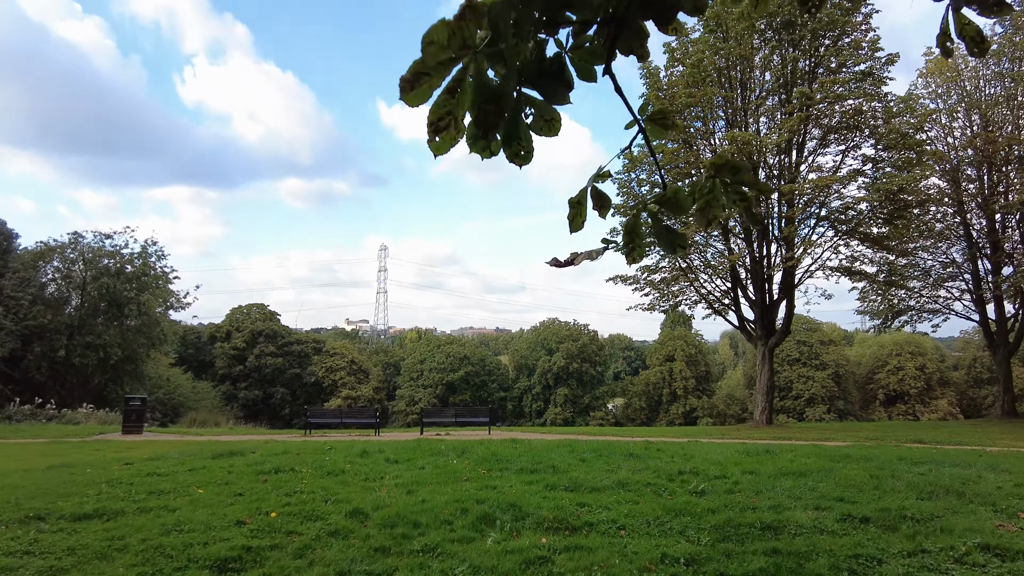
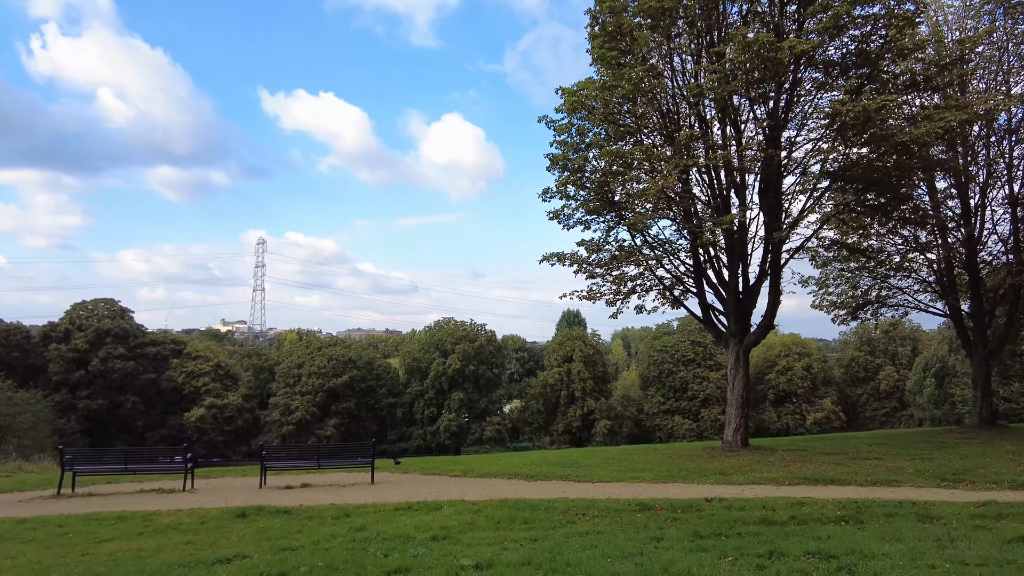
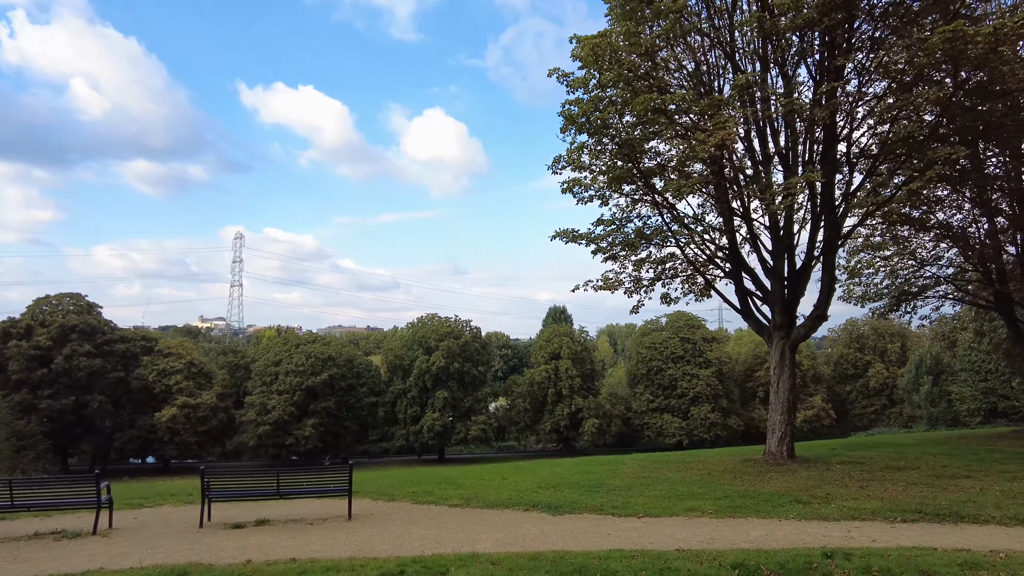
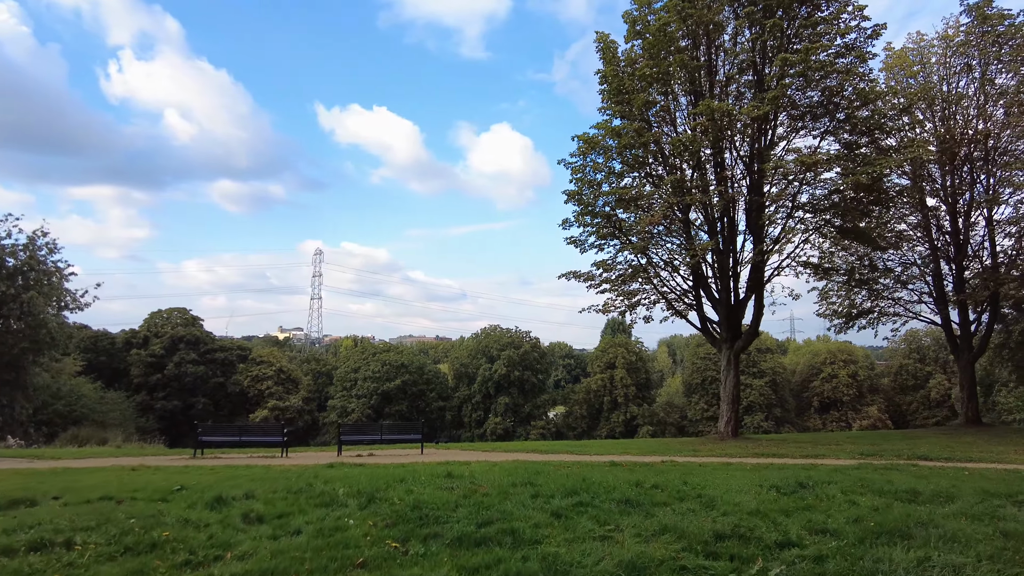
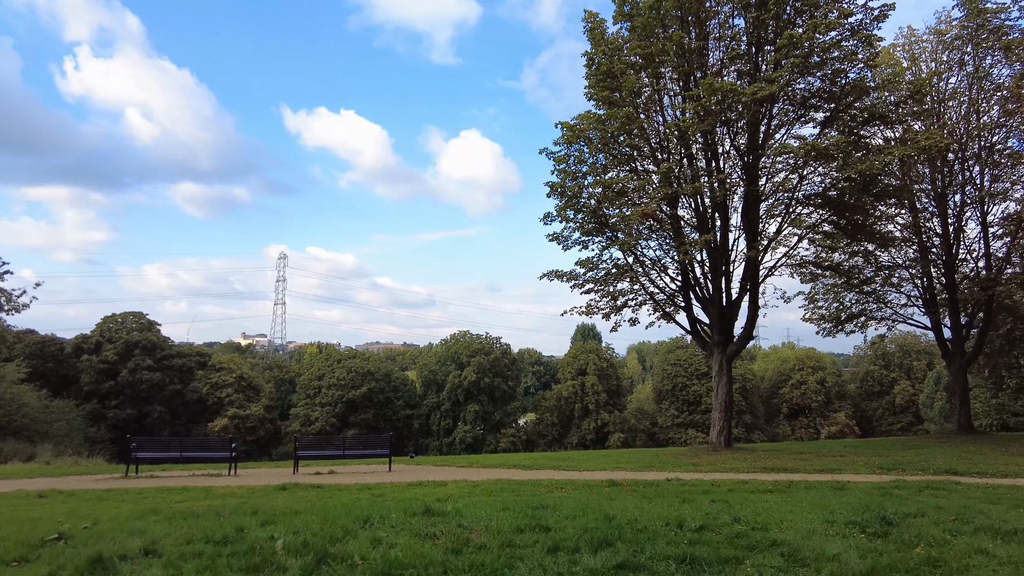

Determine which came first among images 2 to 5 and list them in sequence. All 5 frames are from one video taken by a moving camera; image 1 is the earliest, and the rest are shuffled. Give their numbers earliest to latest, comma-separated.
4, 5, 2, 3
